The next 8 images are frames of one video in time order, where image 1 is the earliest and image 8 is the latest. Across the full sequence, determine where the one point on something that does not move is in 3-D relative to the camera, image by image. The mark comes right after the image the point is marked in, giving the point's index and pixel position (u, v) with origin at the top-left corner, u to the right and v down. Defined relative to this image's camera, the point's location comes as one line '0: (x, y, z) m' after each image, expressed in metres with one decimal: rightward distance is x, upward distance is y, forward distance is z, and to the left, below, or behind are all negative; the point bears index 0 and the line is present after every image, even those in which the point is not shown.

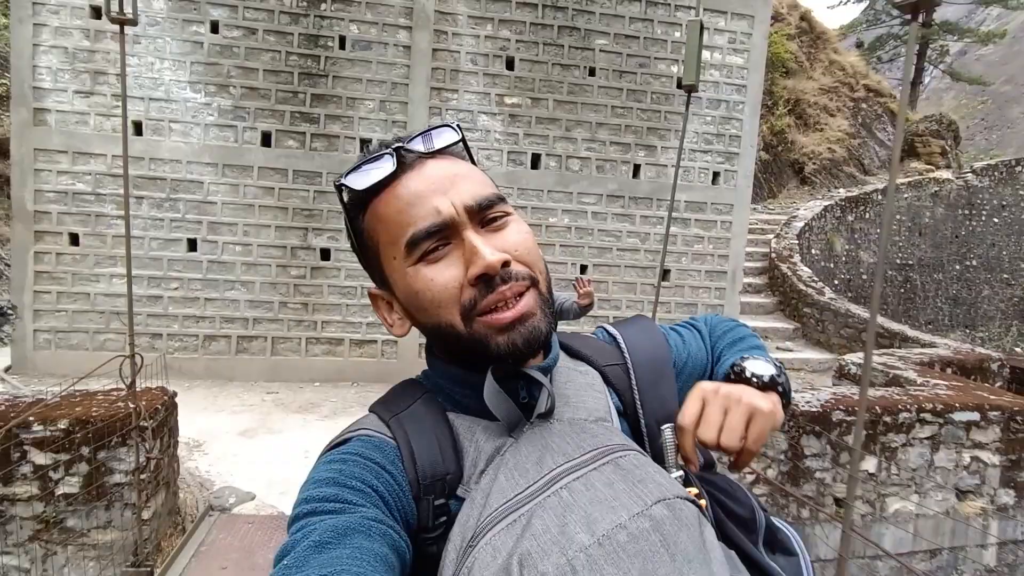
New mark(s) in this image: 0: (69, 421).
0: (-1.7, -0.5, +2.3) m
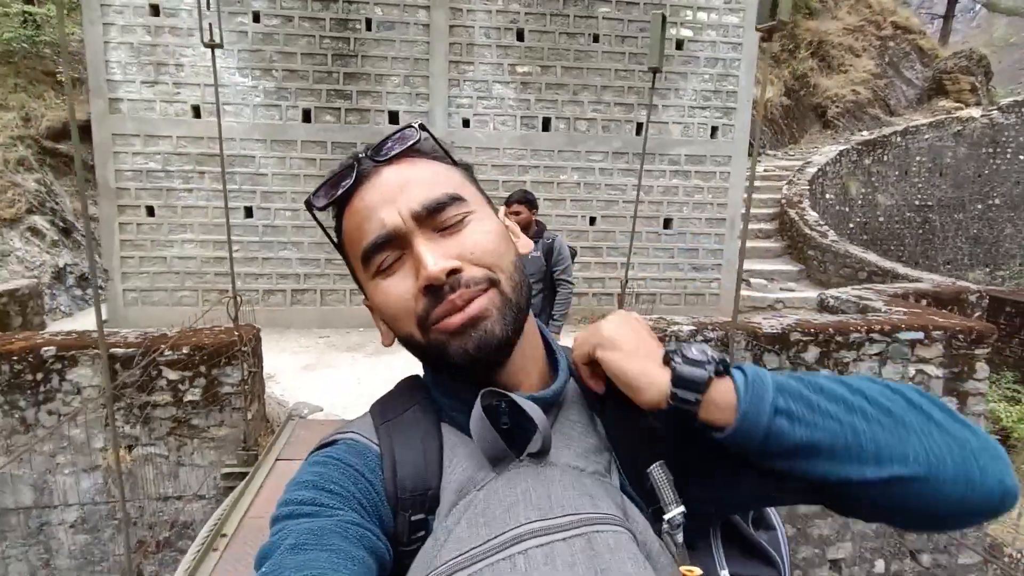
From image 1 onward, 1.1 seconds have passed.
0: (-1.7, -0.3, +3.0) m
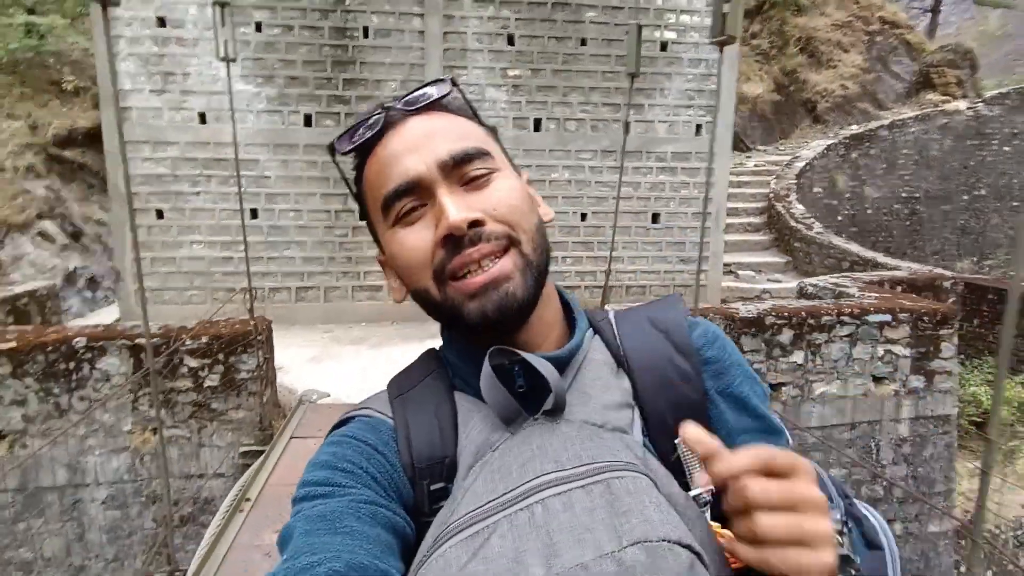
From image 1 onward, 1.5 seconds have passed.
0: (-1.7, -0.3, +3.3) m
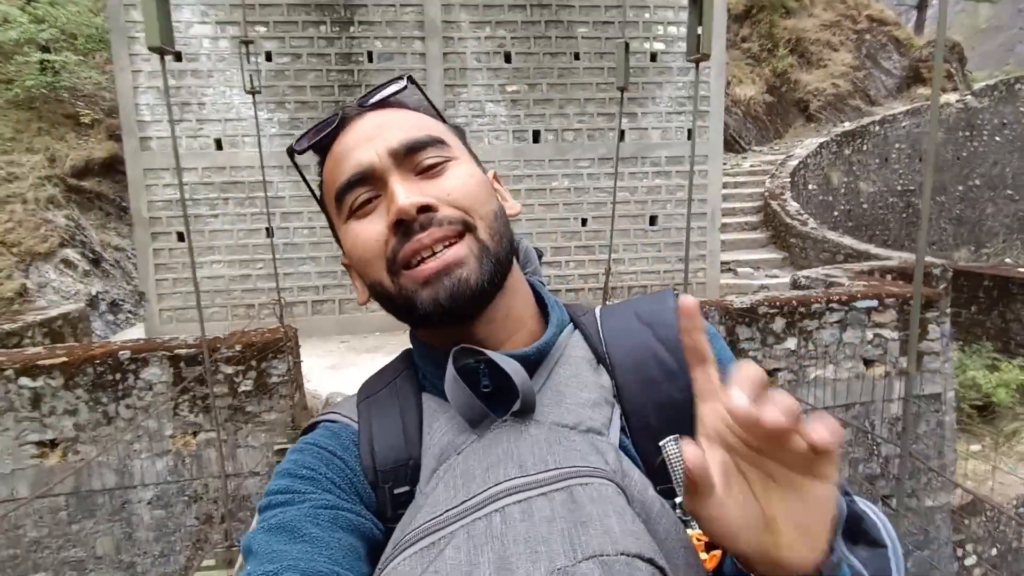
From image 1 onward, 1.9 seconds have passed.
0: (-1.6, -0.3, +3.6) m
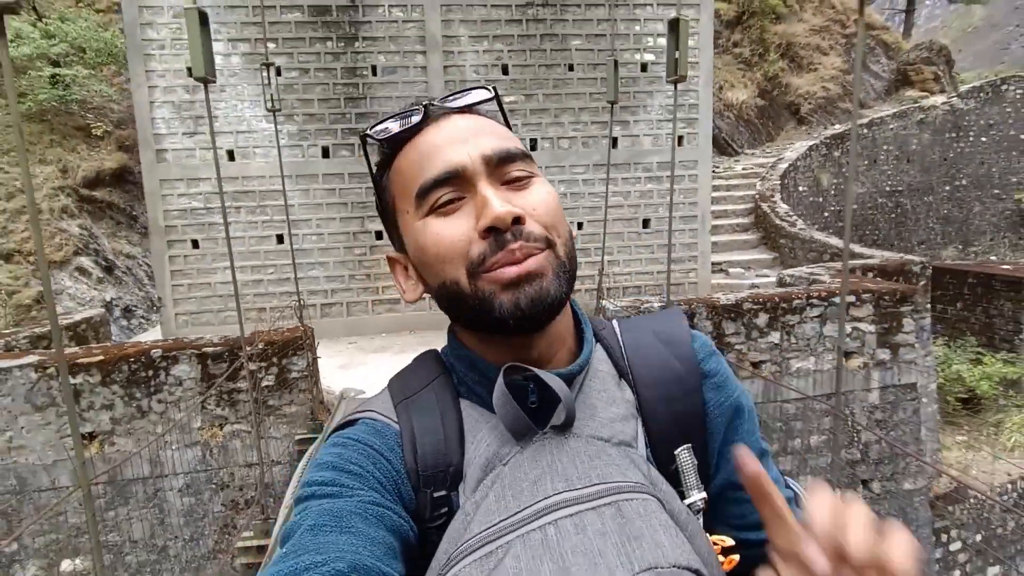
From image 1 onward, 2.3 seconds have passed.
0: (-1.6, -0.4, +3.9) m
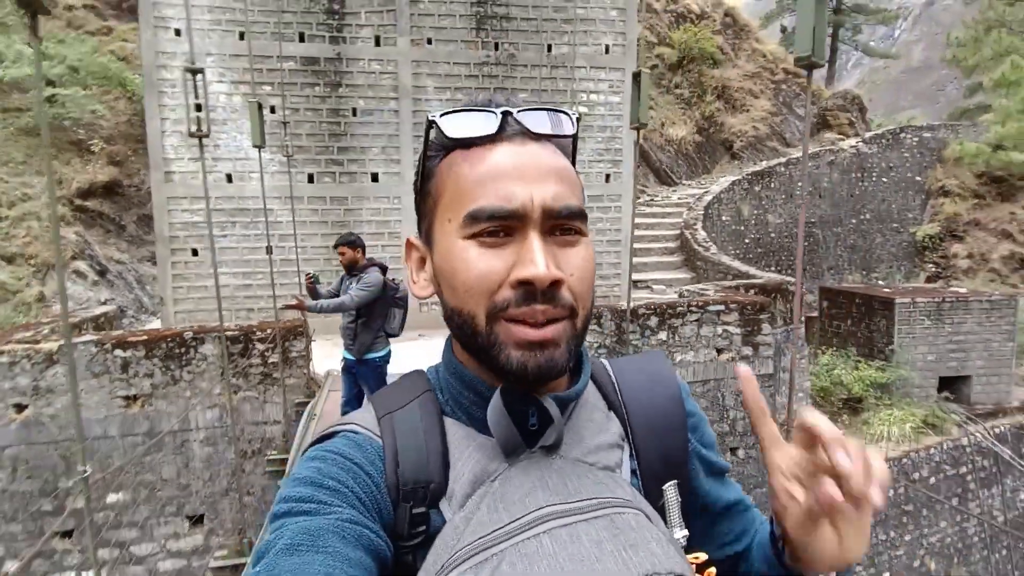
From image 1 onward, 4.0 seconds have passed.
0: (-2.1, -0.4, +5.1) m
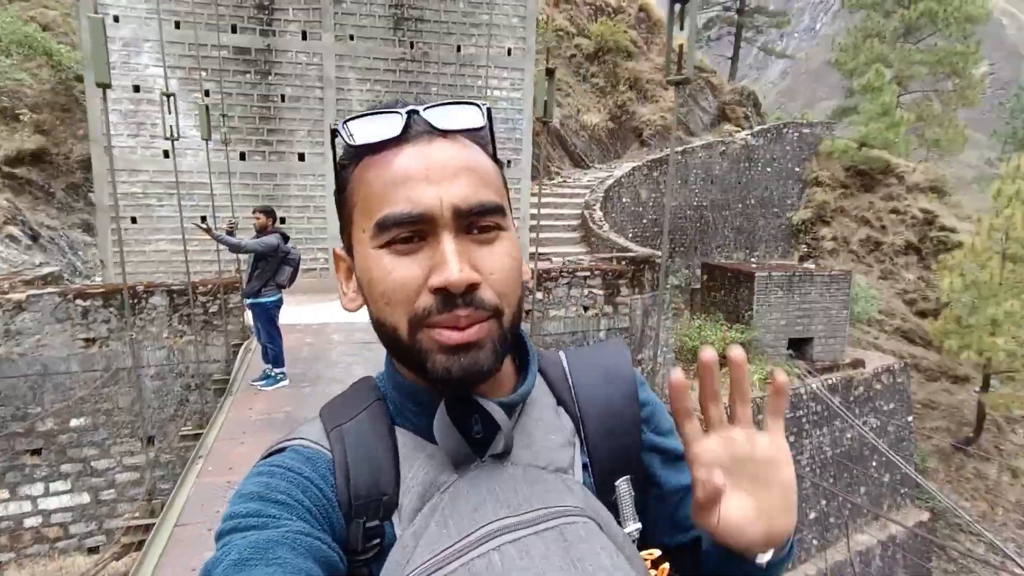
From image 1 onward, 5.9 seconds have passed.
0: (-3.1, 0.0, +6.2) m
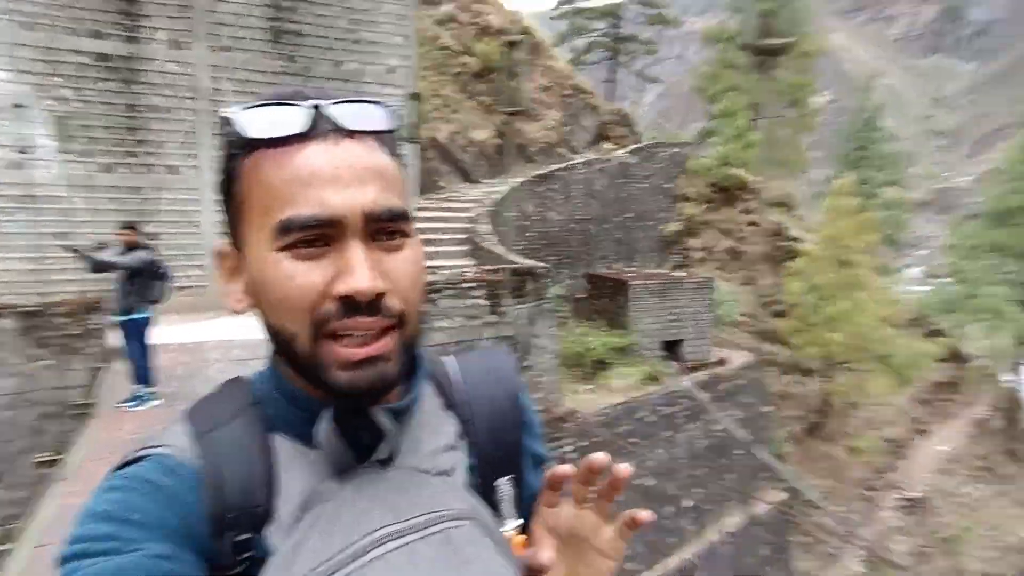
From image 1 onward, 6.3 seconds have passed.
0: (-4.3, -0.2, +5.8) m
